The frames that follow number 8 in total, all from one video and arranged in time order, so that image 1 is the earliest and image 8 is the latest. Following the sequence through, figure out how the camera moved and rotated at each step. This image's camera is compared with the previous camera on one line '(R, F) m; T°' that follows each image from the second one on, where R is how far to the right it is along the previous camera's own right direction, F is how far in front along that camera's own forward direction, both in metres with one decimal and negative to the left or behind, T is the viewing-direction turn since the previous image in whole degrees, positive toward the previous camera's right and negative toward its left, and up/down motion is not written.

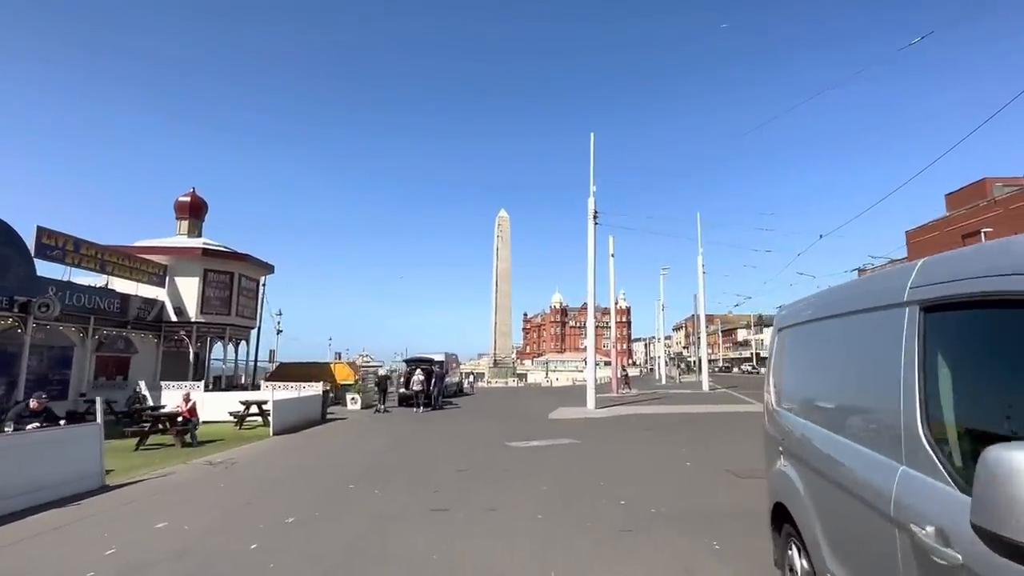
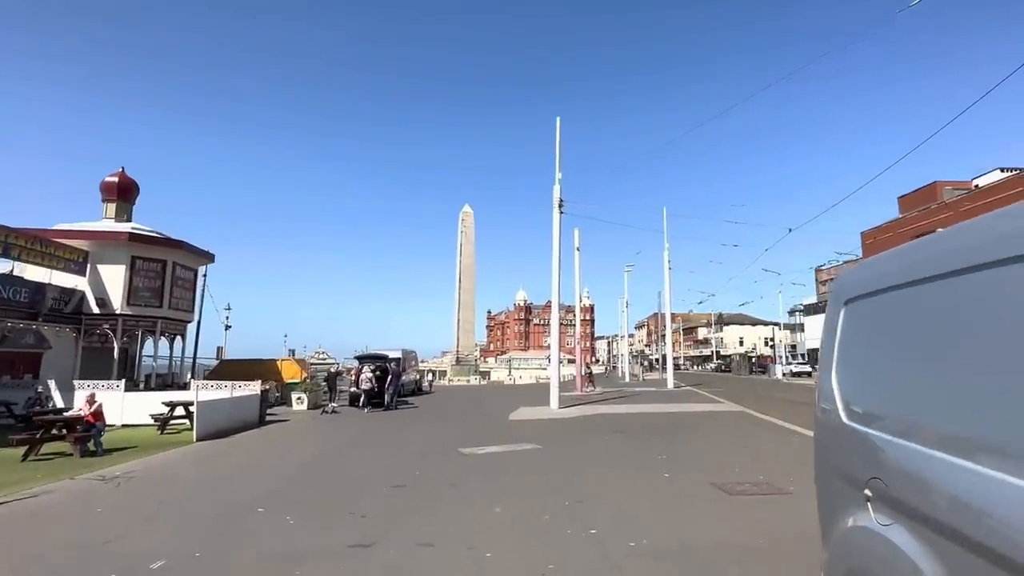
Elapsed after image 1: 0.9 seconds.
(+0.2, +1.4) m; +3°
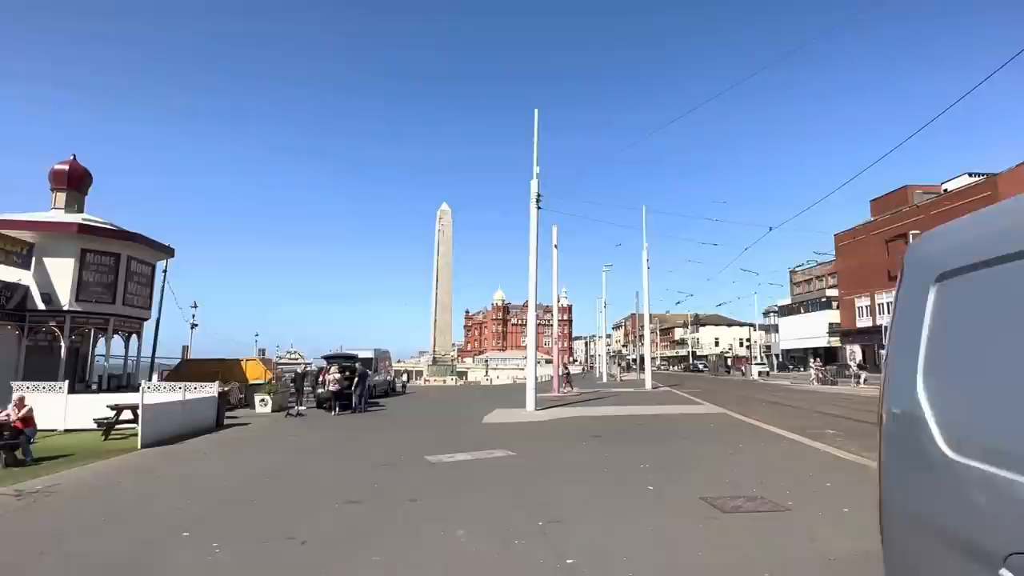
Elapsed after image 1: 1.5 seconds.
(+0.1, +0.8) m; +2°
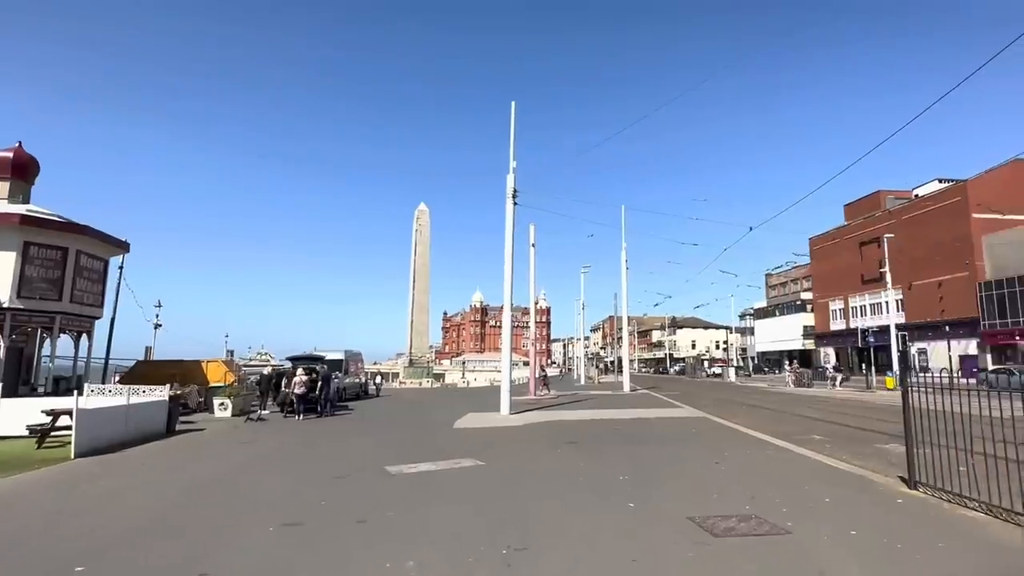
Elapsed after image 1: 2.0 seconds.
(+0.1, +0.8) m; +2°
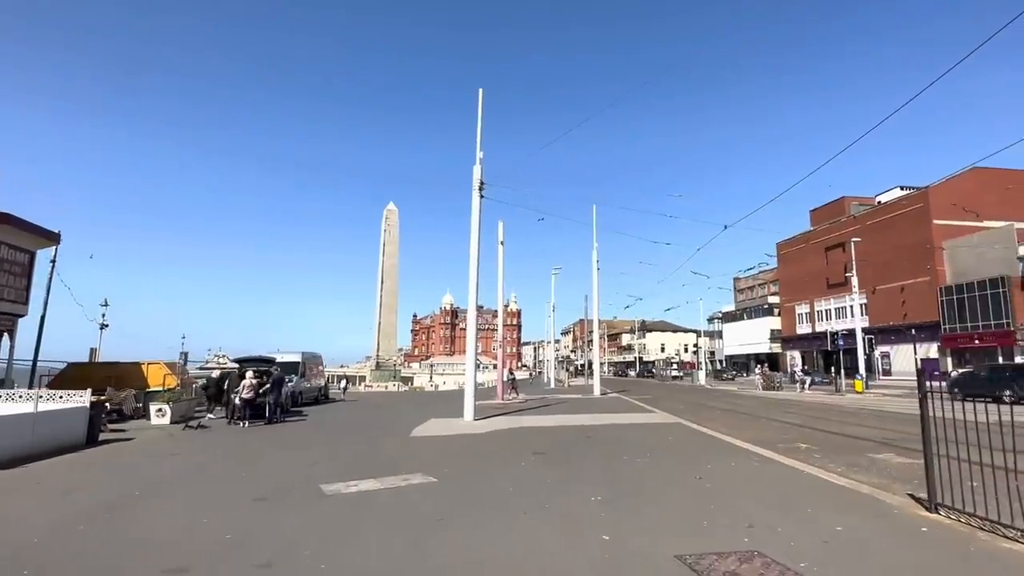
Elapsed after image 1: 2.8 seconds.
(+0.2, +1.2) m; +3°
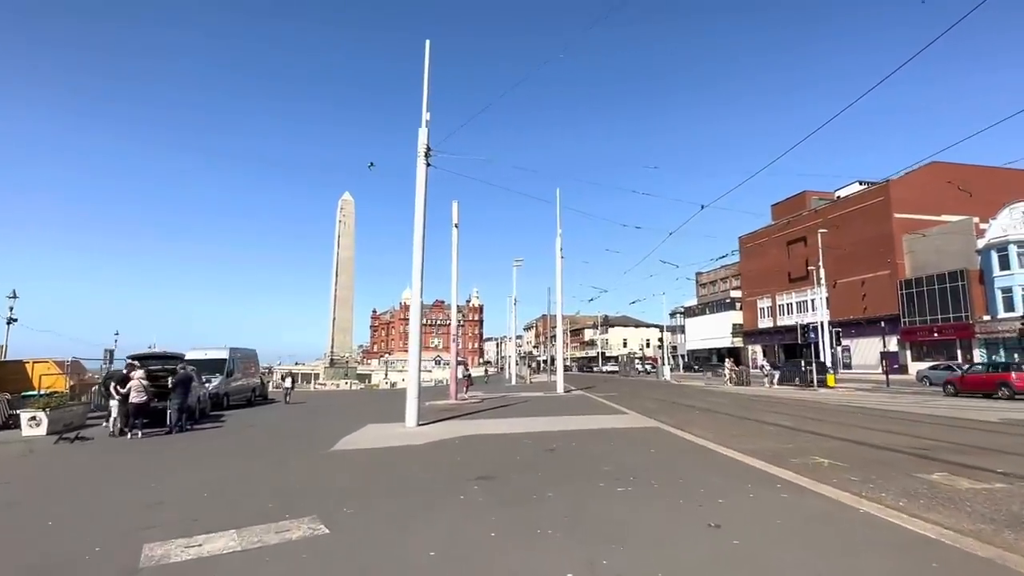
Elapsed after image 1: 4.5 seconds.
(+0.3, +2.8) m; +3°
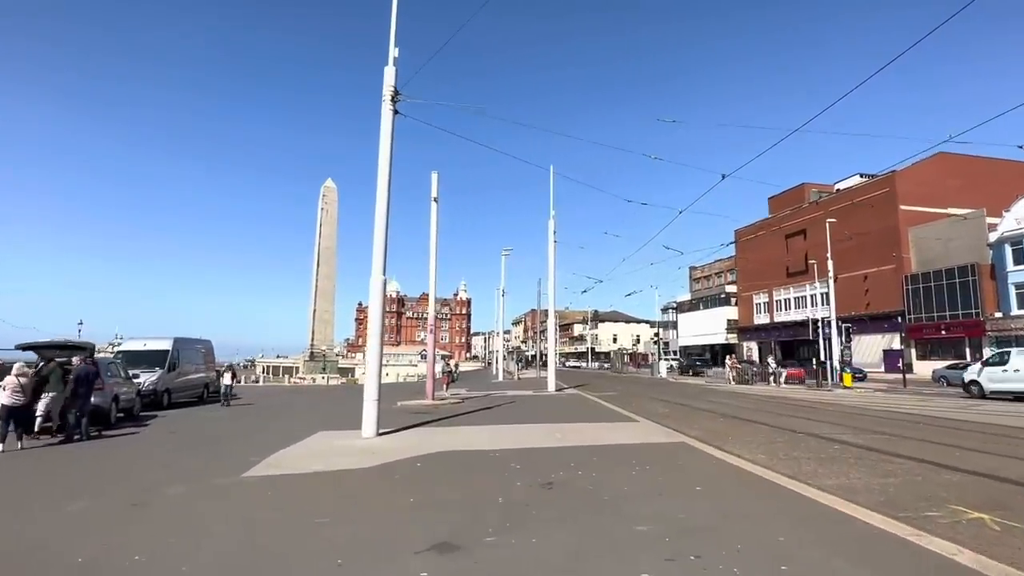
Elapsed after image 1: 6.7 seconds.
(+0.1, +3.4) m; +1°
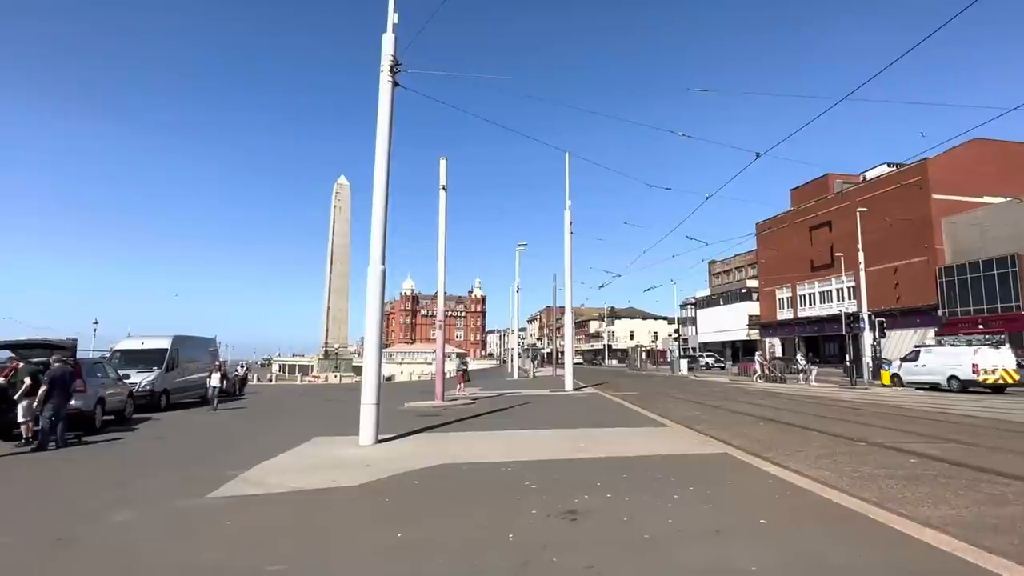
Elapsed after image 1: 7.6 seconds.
(0.0, +1.5) m; -1°
